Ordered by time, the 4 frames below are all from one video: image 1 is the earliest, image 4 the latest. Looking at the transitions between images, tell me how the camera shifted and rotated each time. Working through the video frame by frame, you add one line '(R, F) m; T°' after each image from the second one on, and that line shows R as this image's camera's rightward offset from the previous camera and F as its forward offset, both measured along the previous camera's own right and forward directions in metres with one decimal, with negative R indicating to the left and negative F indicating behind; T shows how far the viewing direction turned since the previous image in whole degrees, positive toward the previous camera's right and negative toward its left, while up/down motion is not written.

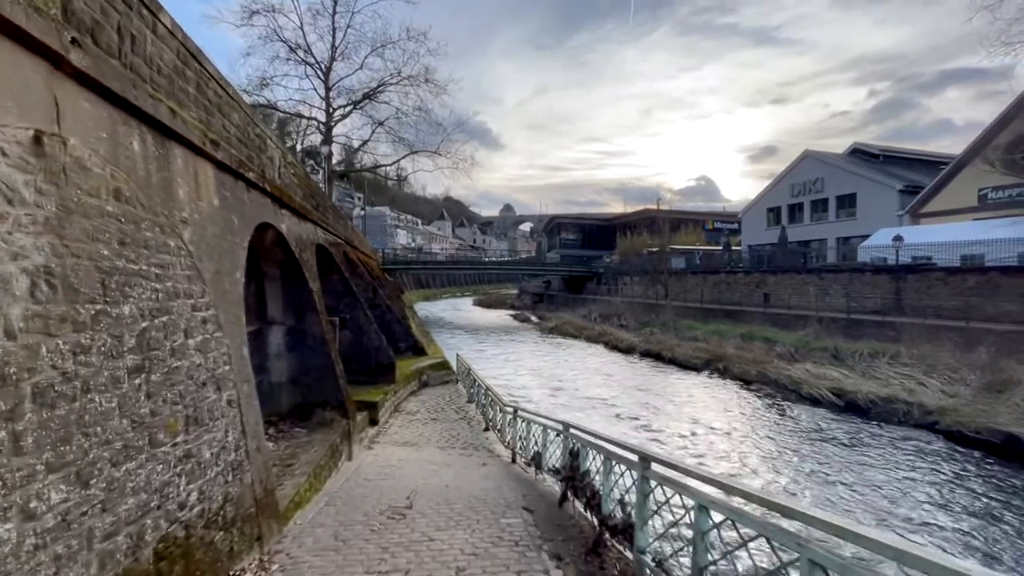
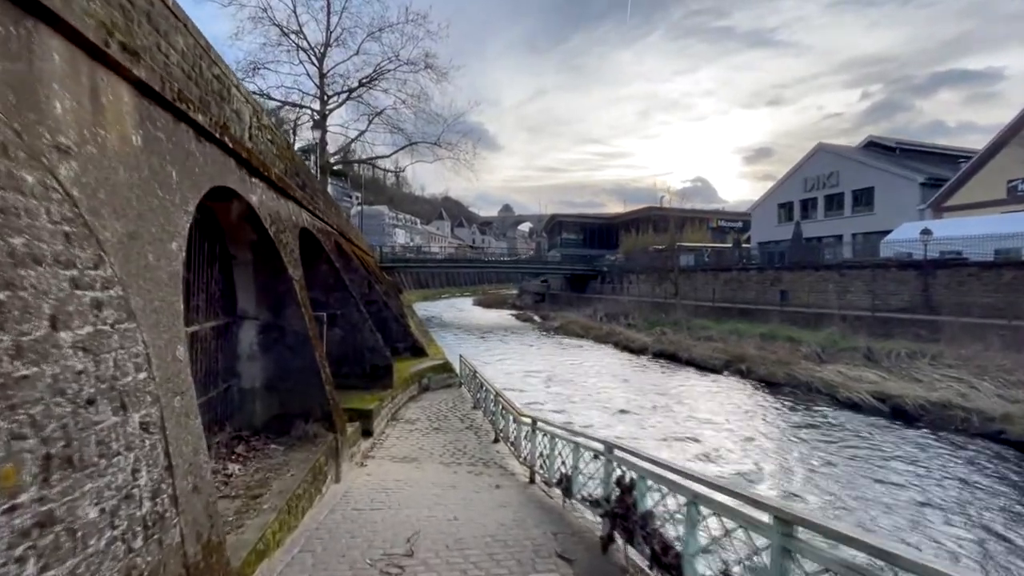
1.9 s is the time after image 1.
(-0.3, +1.3) m; 0°
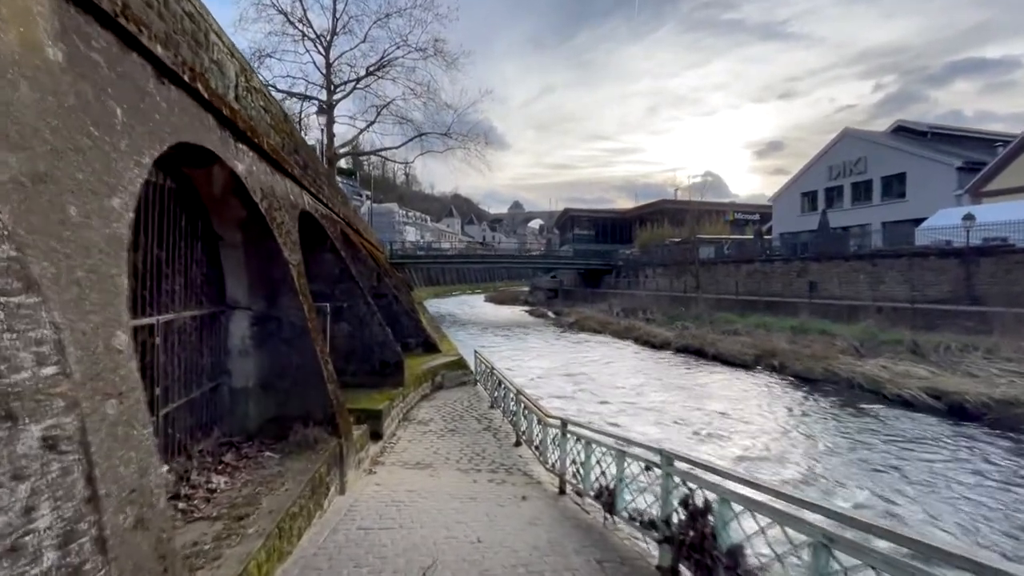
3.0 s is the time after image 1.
(-0.2, +0.9) m; -1°
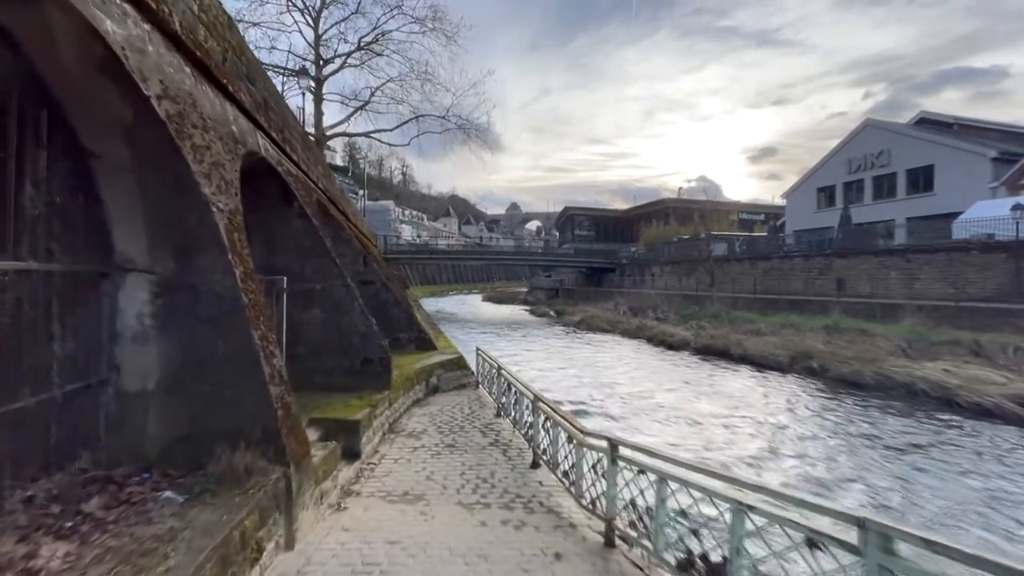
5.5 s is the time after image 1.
(-0.3, +2.0) m; 0°
